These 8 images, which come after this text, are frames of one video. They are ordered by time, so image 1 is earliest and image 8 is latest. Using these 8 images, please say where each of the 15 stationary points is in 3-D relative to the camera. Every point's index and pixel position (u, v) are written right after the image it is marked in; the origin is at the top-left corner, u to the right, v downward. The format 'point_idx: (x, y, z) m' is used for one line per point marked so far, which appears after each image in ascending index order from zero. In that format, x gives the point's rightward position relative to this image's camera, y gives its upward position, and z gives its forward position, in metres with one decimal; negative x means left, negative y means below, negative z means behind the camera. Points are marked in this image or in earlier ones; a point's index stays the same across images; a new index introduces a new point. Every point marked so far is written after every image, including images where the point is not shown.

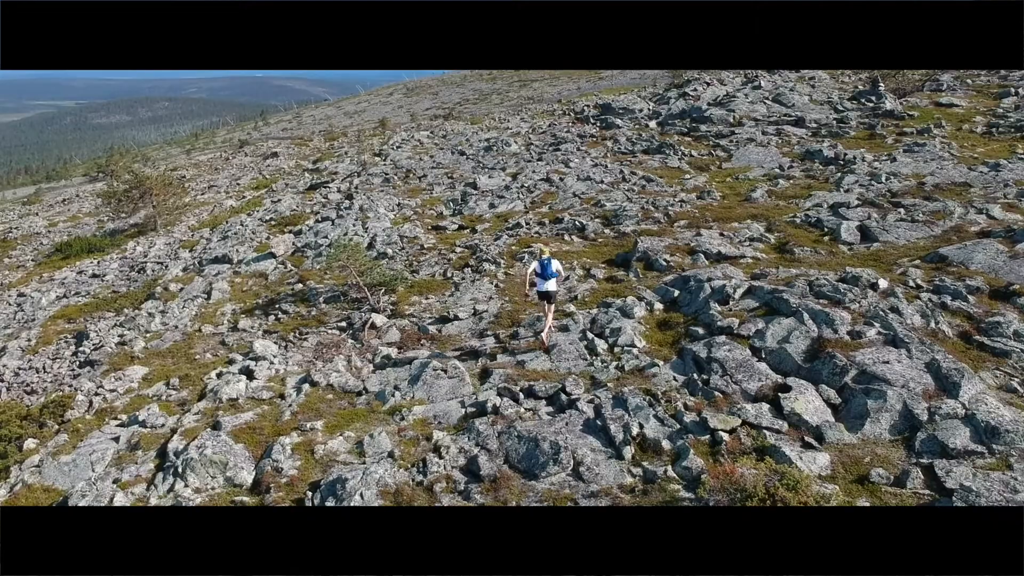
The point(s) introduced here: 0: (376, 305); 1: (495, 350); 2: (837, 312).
0: (-2.6, -0.3, +19.2) m
1: (-0.3, -1.0, +16.3) m
2: (+4.5, -0.3, +13.9) m
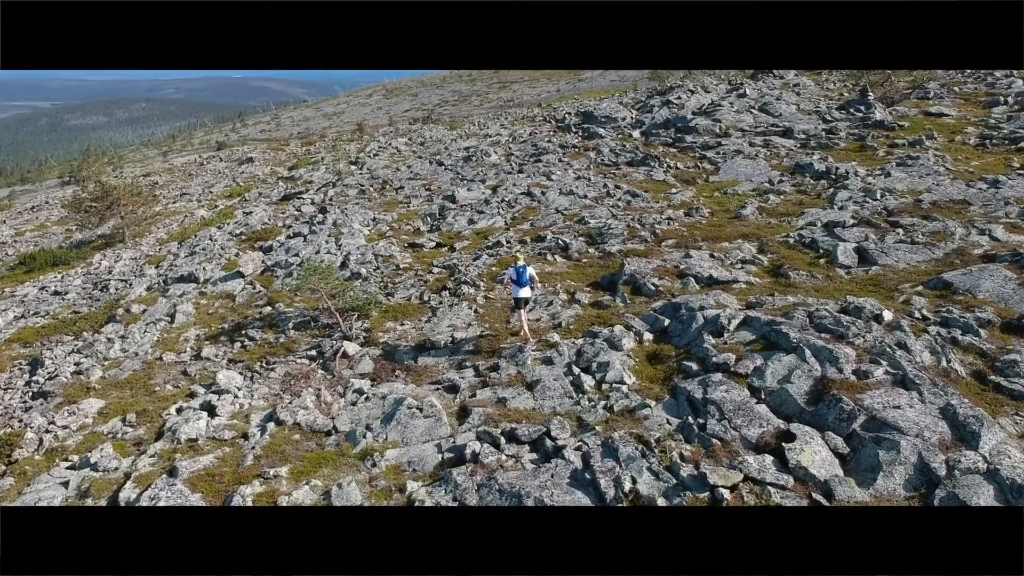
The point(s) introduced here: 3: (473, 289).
0: (-3.0, -0.8, +18.2) m
1: (-0.6, -1.4, +15.2) m
2: (+4.3, -0.8, +13.0) m
3: (-0.8, 0.0, +19.4) m
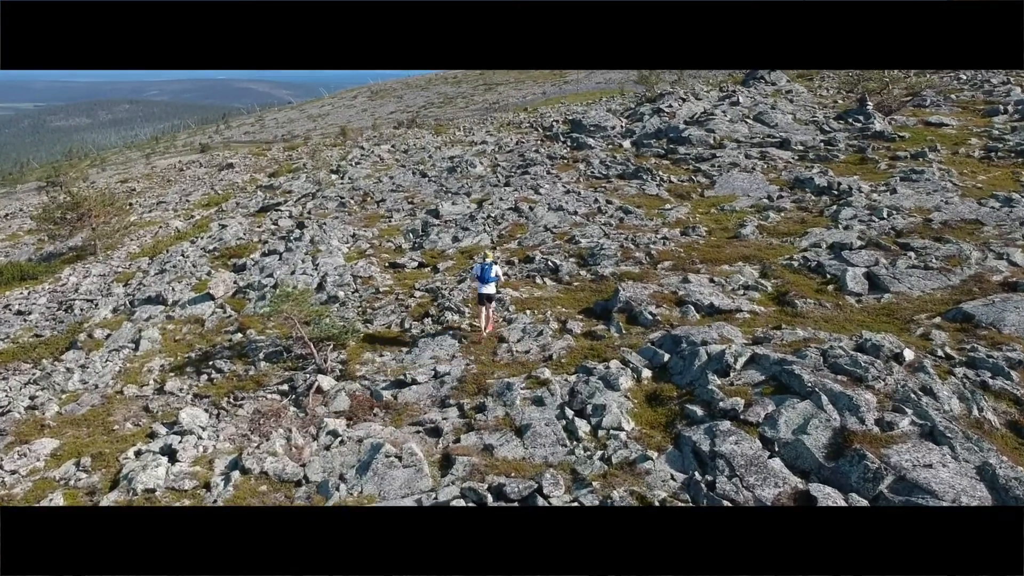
0: (-3.2, -1.3, +16.9) m
1: (-0.8, -1.9, +14.0) m
2: (+4.1, -1.3, +11.8) m
3: (-1.0, -0.5, +18.2) m
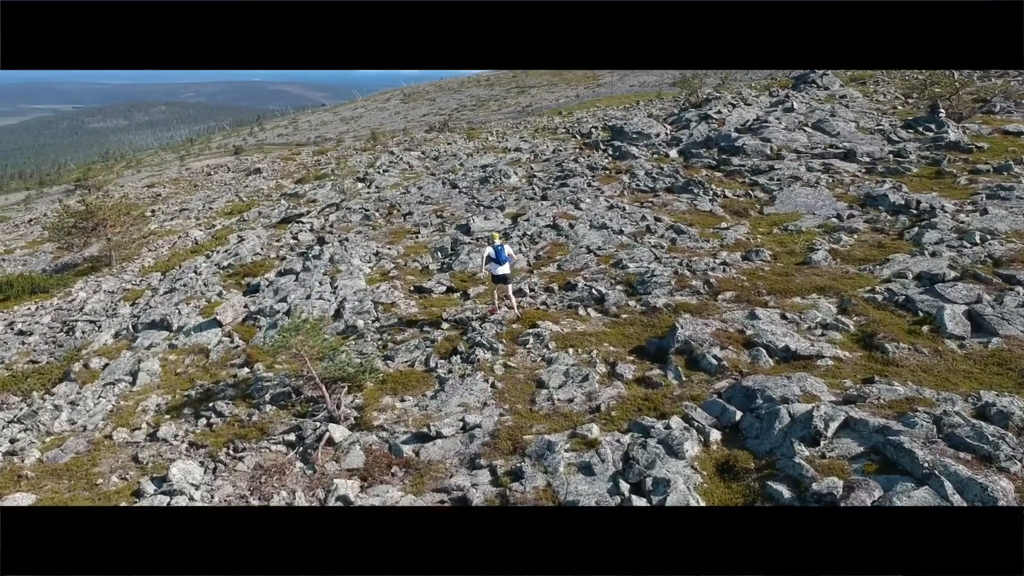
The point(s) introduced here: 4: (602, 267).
0: (-2.6, -1.8, +14.8) m
1: (-0.3, -2.5, +11.8) m
2: (+4.6, -1.8, +9.4) m
3: (-0.4, -1.0, +15.9) m
4: (+1.7, +0.4, +19.0) m
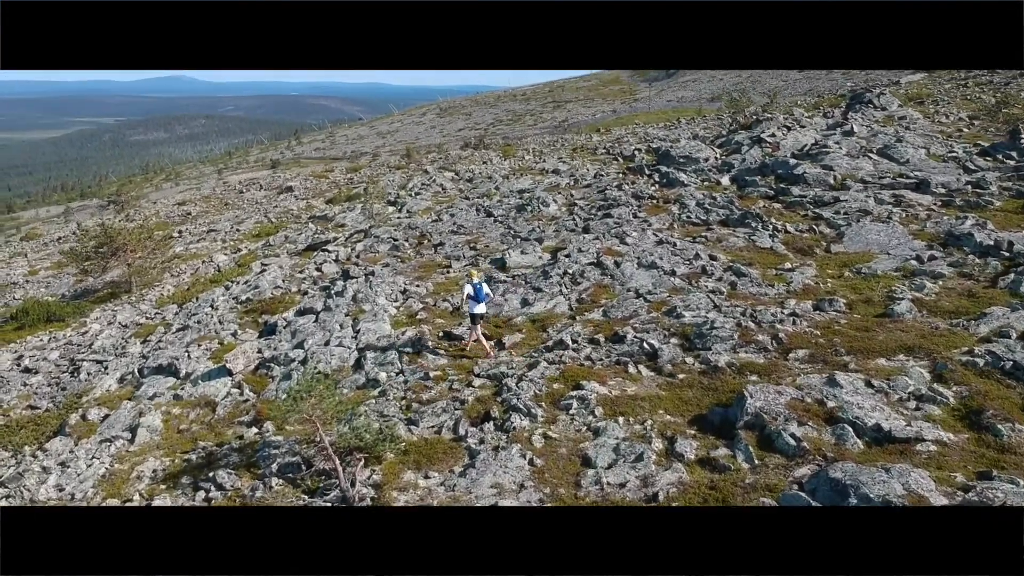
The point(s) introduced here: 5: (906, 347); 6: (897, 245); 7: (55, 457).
0: (-2.1, -2.6, +12.8) m
1: (+0.2, -3.2, +9.8) m
2: (+4.9, -2.6, +7.3) m
3: (+0.2, -1.8, +14.0) m
4: (+2.4, -0.5, +17.0) m
5: (+5.7, -0.9, +14.4) m
6: (+7.5, +0.8, +19.5) m
7: (-7.5, -2.8, +16.3) m
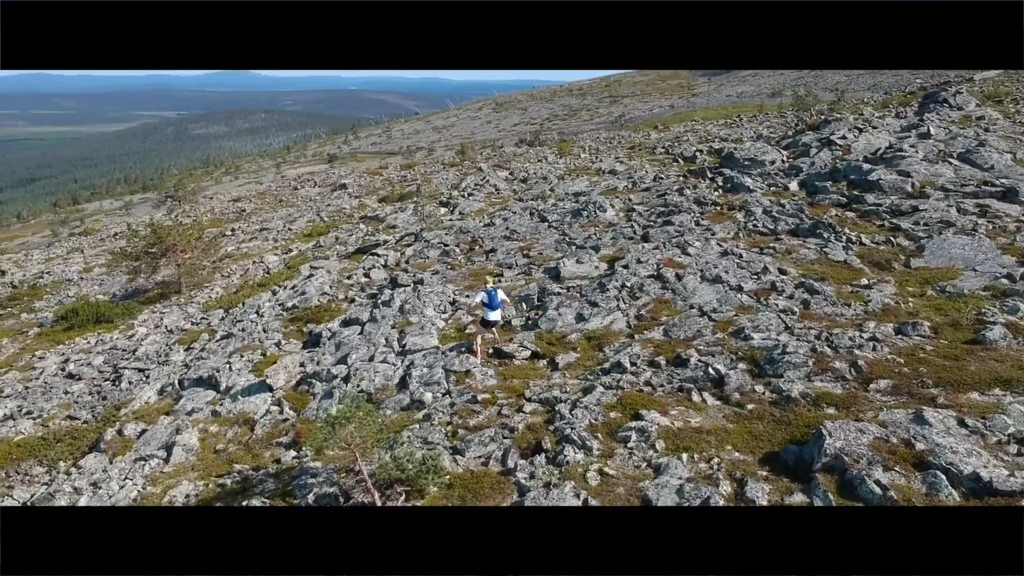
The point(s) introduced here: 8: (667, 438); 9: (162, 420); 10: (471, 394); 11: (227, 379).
0: (-1.5, -2.8, +11.9) m
1: (+0.6, -3.5, +8.7) m
2: (+5.2, -3.0, +5.9) m
3: (+0.9, -2.1, +12.9) m
4: (+3.3, -0.8, +15.8) m
5: (+6.4, -1.2, +13.1) m
6: (+8.5, +0.5, +18.0) m
7: (-6.7, -2.9, +15.7) m
8: (+2.0, -2.0, +13.0) m
9: (-6.1, -2.3, +17.4) m
10: (-0.6, -1.7, +15.3) m
11: (-5.3, -1.7, +18.5) m
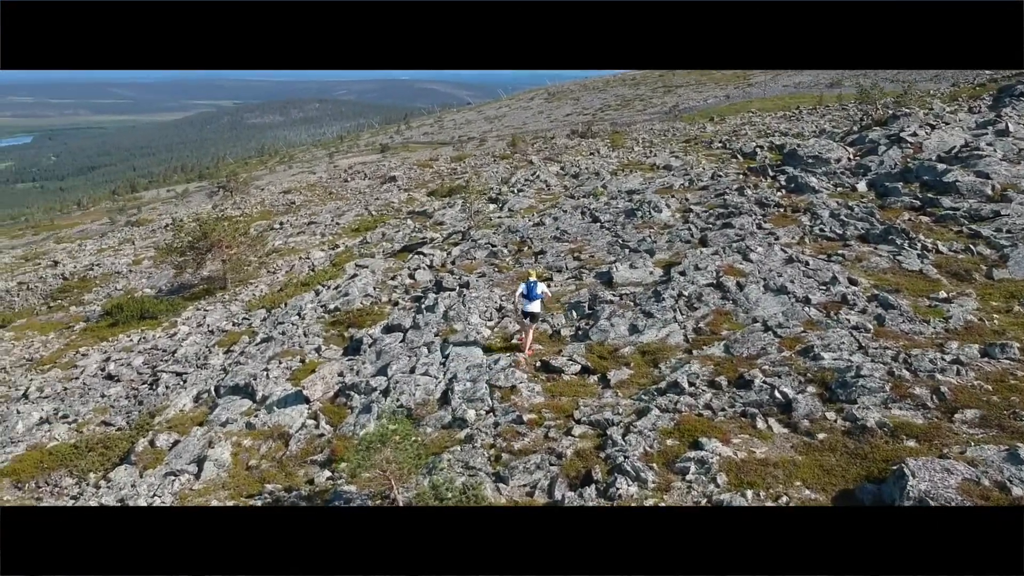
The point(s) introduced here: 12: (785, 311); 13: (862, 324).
0: (-1.0, -3.0, +11.0) m
1: (+0.9, -3.8, +7.7) m
2: (+5.4, -3.3, +4.7) m
3: (+1.5, -2.3, +11.8) m
4: (+4.0, -1.0, +14.6) m
5: (+7.0, -1.5, +11.7) m
6: (+9.4, +0.2, +16.5) m
7: (-6.0, -3.0, +15.0) m
8: (+2.6, -2.2, +11.9) m
9: (-5.3, -2.4, +16.7) m
10: (+0.1, -1.8, +14.3) m
11: (-4.4, -1.8, +17.8) m
12: (+4.5, -0.4, +16.3) m
13: (+5.4, -0.6, +15.3) m
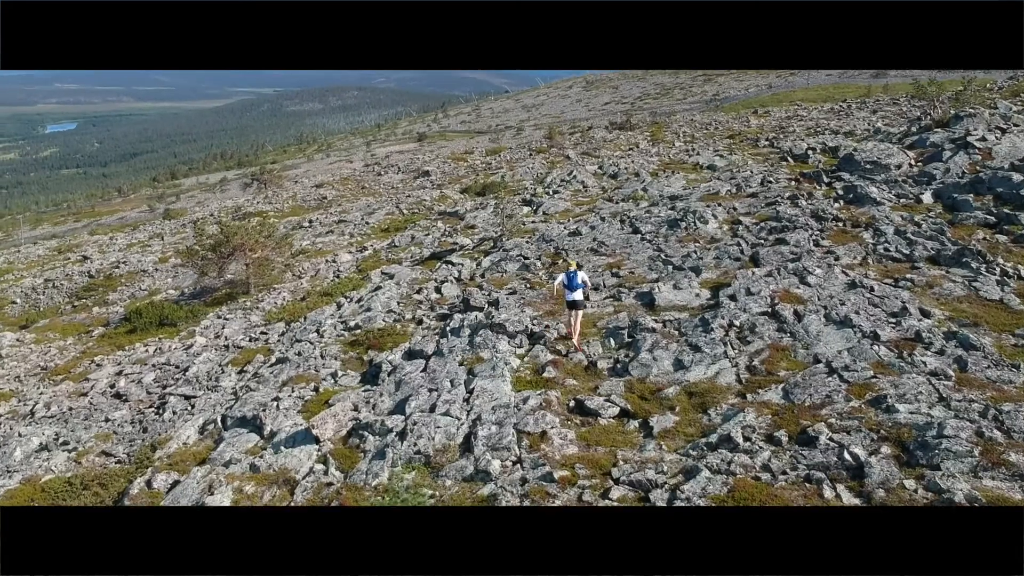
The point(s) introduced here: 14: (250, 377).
0: (-0.7, -3.6, +9.4) m
1: (+1.1, -4.3, +6.1) m
2: (+5.4, -3.9, +2.9) m
3: (+1.8, -2.9, +10.2) m
4: (+4.4, -1.5, +12.8) m
5: (+7.3, -2.1, +9.9) m
6: (+9.9, -0.3, +14.5) m
7: (-5.6, -3.5, +13.7) m
8: (+2.9, -2.7, +10.2) m
9: (-4.8, -2.8, +15.3) m
10: (+0.4, -2.3, +12.7) m
11: (-3.9, -2.2, +16.3) m
12: (+4.9, -0.9, +14.5) m
13: (+5.8, -1.1, +13.4) m
14: (-5.2, -1.8, +19.9) m
